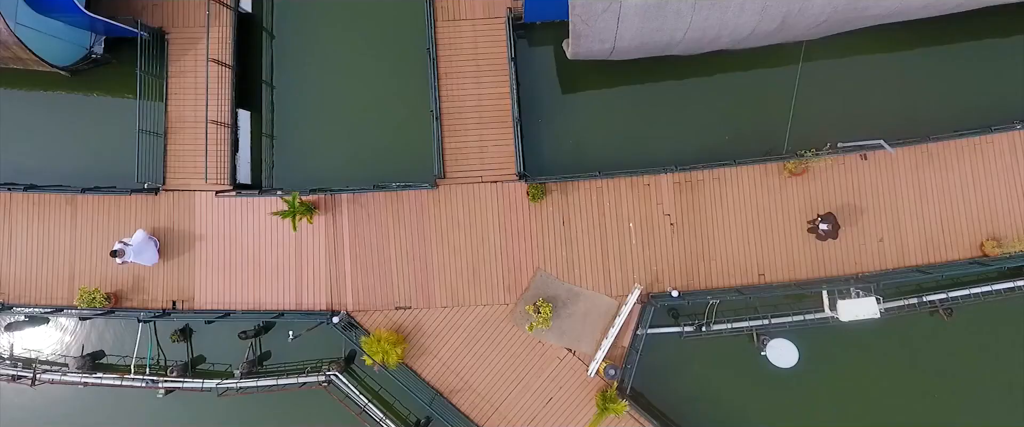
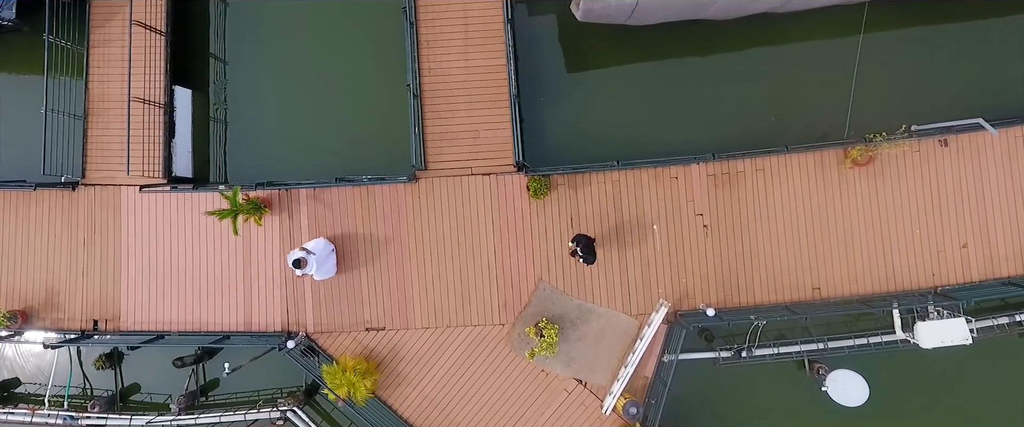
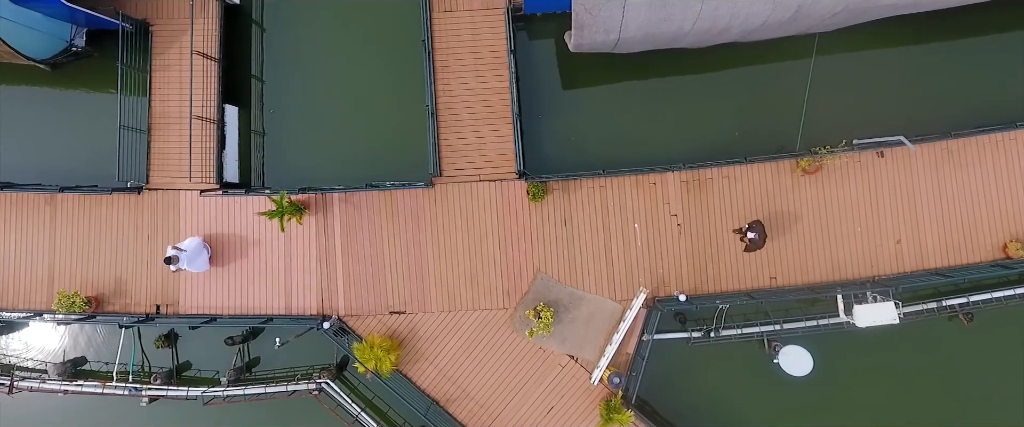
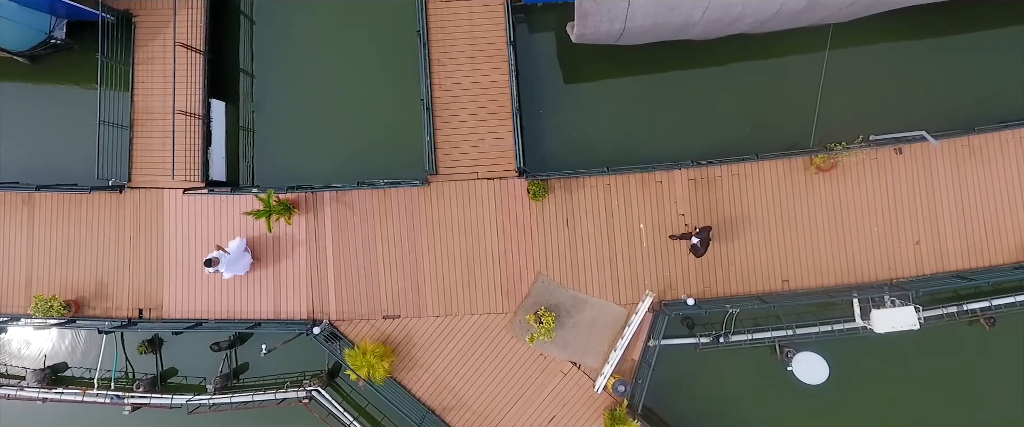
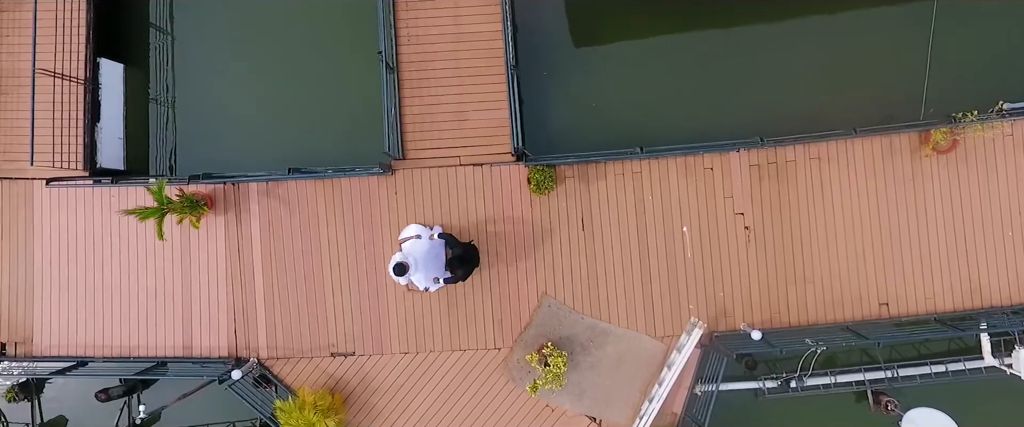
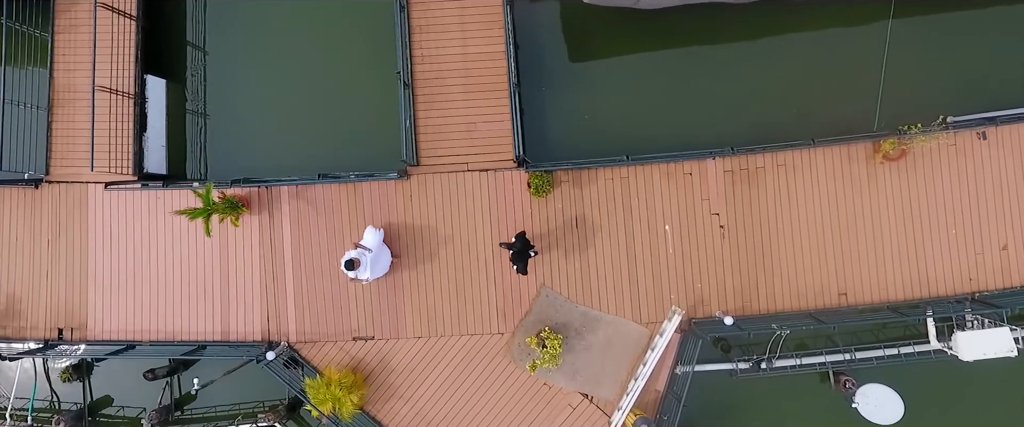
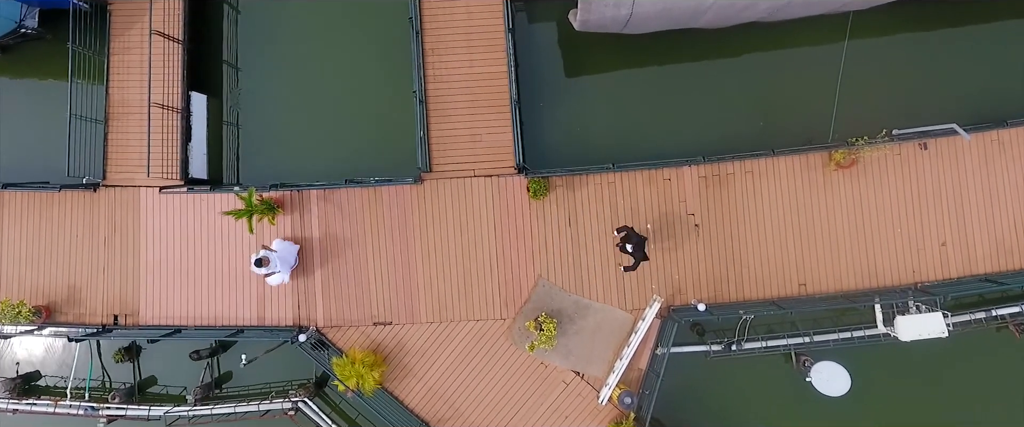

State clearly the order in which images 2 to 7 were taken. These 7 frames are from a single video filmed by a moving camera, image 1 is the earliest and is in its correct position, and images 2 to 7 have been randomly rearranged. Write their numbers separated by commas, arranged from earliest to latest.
3, 4, 7, 2, 6, 5
